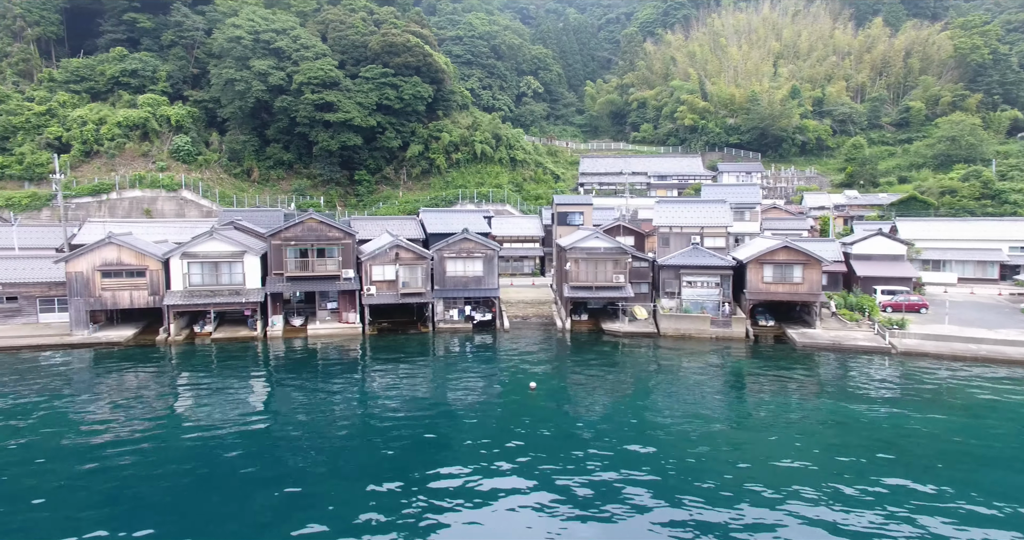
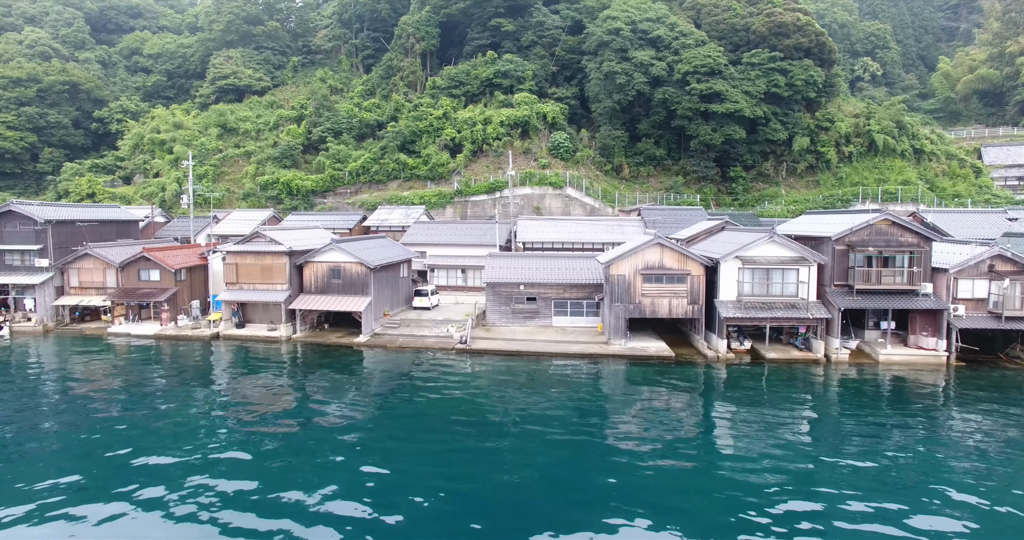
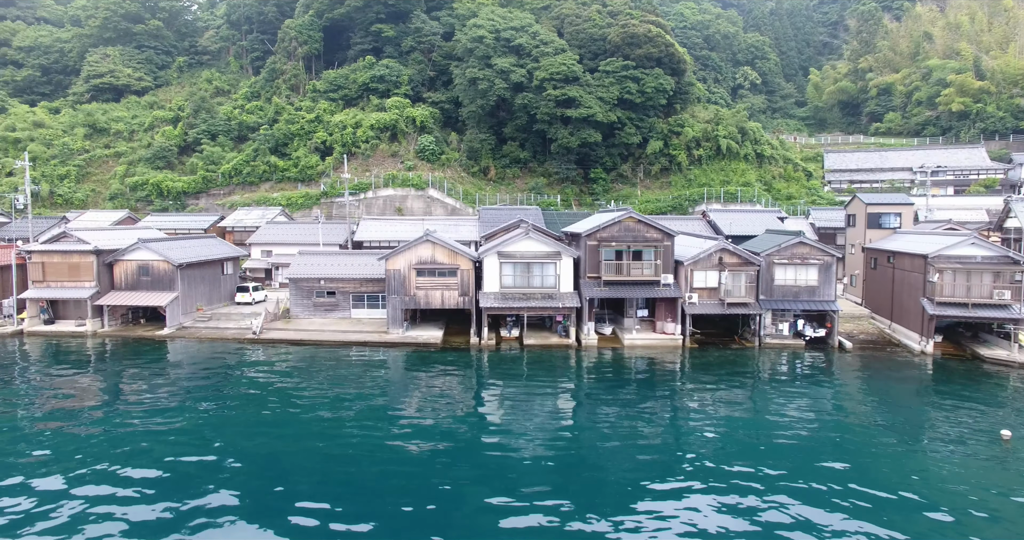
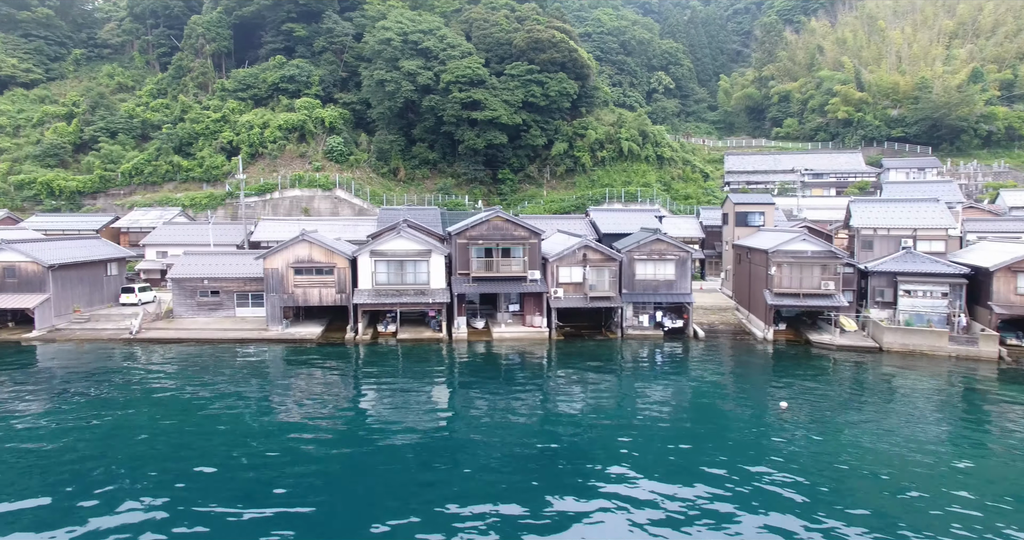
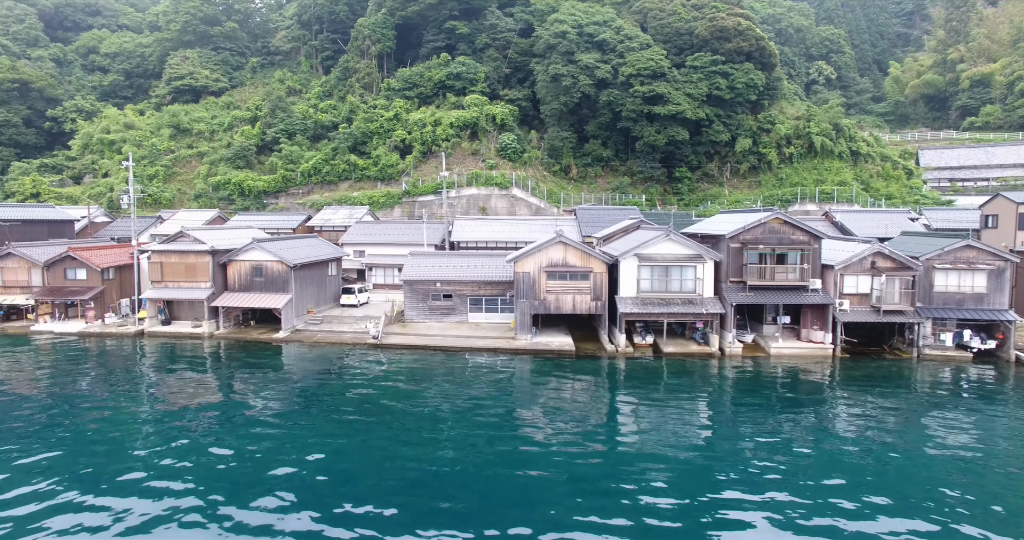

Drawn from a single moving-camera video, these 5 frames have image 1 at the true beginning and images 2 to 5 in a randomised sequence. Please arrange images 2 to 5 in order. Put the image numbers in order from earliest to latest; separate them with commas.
4, 3, 5, 2
